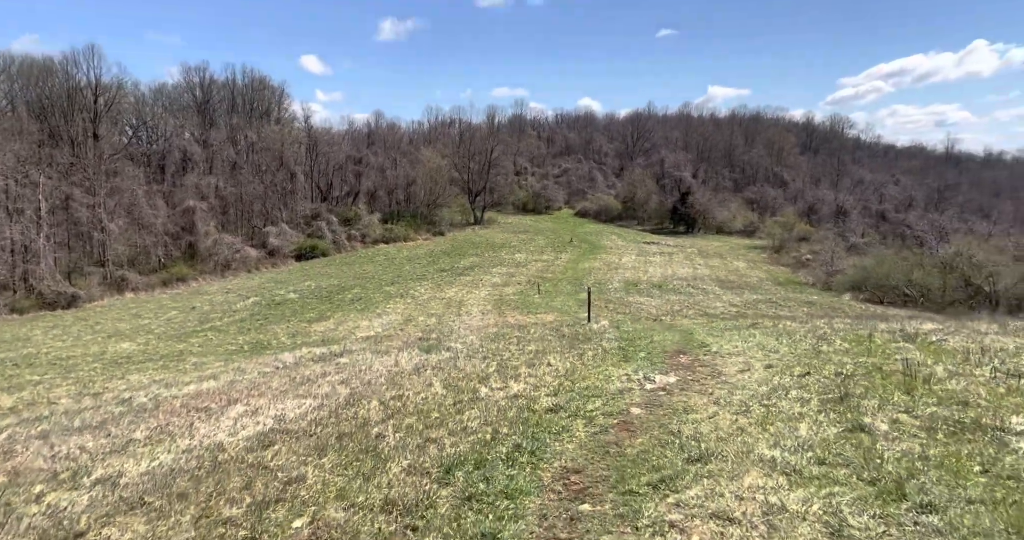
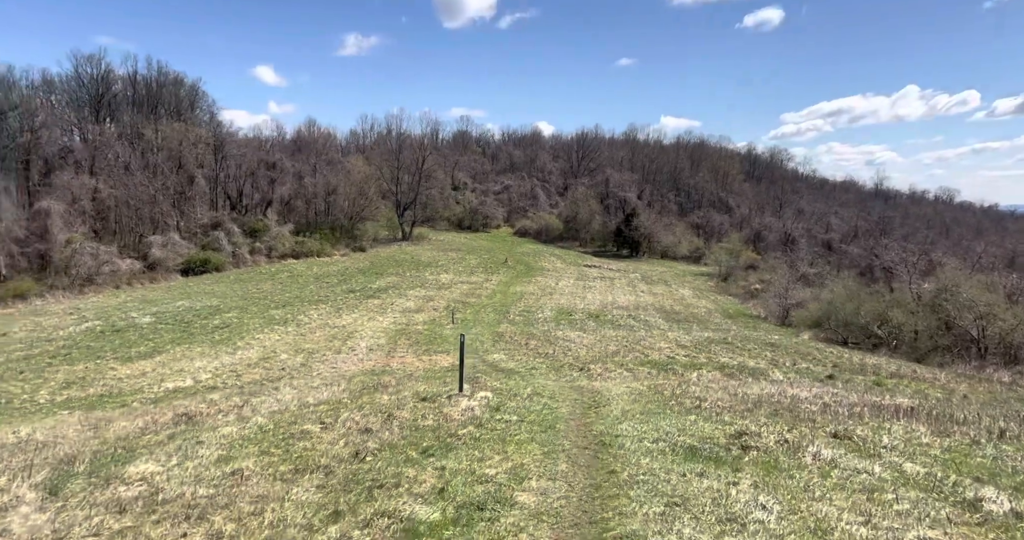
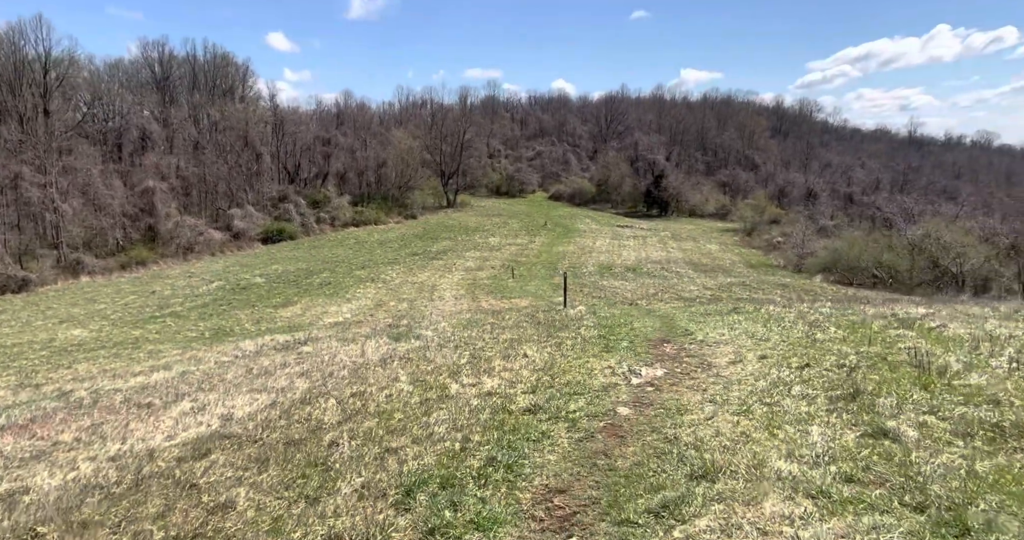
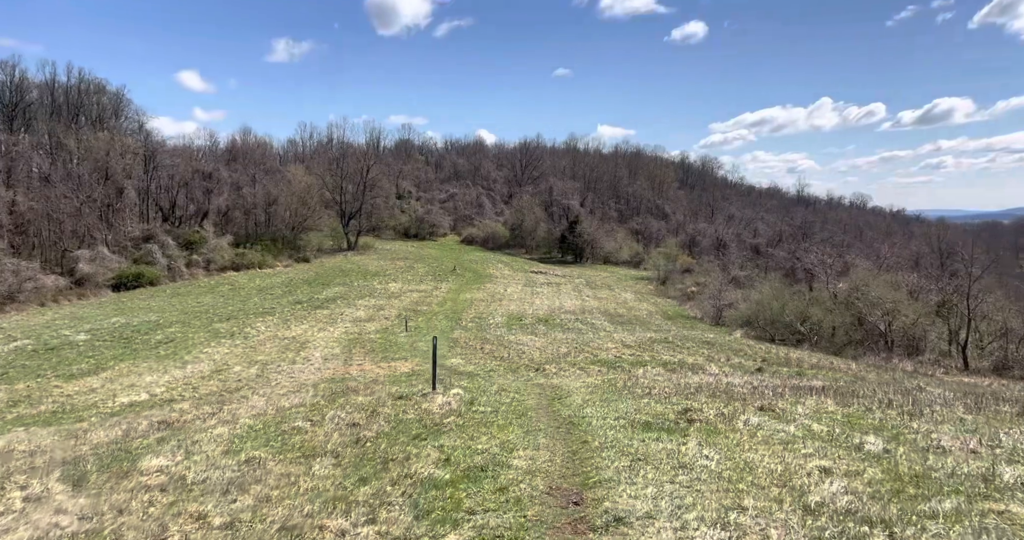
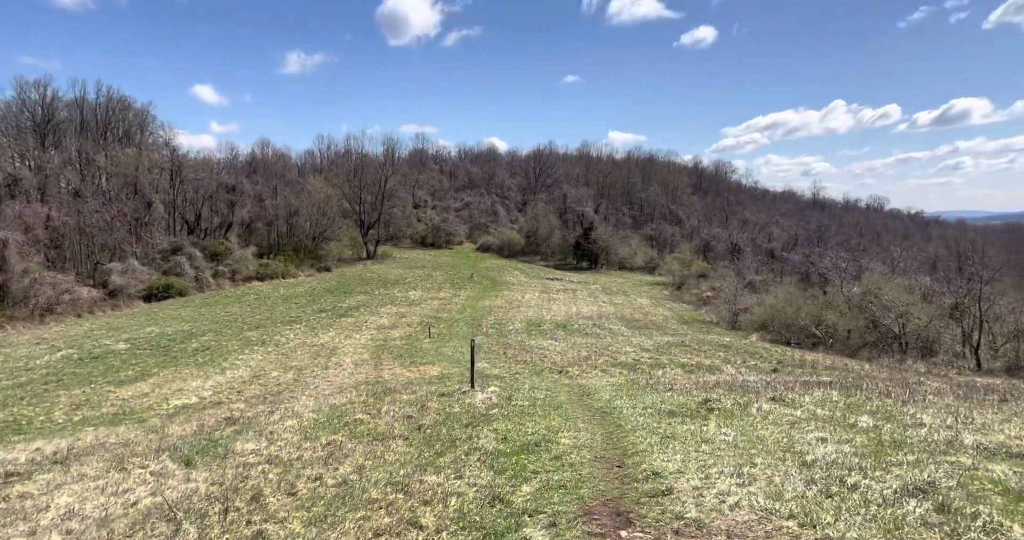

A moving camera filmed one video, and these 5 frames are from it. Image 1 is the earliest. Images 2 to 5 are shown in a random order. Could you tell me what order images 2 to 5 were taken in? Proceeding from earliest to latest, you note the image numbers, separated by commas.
3, 5, 4, 2
